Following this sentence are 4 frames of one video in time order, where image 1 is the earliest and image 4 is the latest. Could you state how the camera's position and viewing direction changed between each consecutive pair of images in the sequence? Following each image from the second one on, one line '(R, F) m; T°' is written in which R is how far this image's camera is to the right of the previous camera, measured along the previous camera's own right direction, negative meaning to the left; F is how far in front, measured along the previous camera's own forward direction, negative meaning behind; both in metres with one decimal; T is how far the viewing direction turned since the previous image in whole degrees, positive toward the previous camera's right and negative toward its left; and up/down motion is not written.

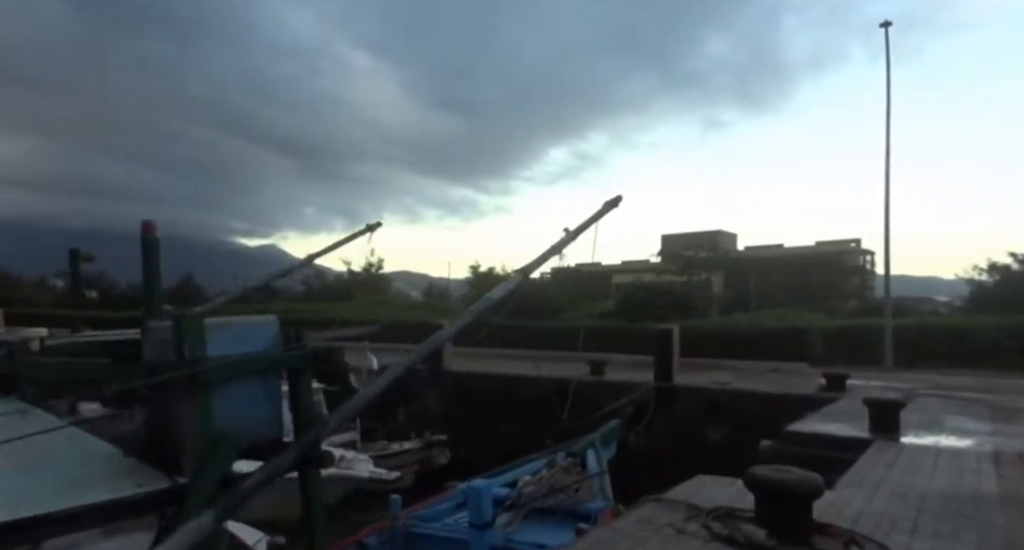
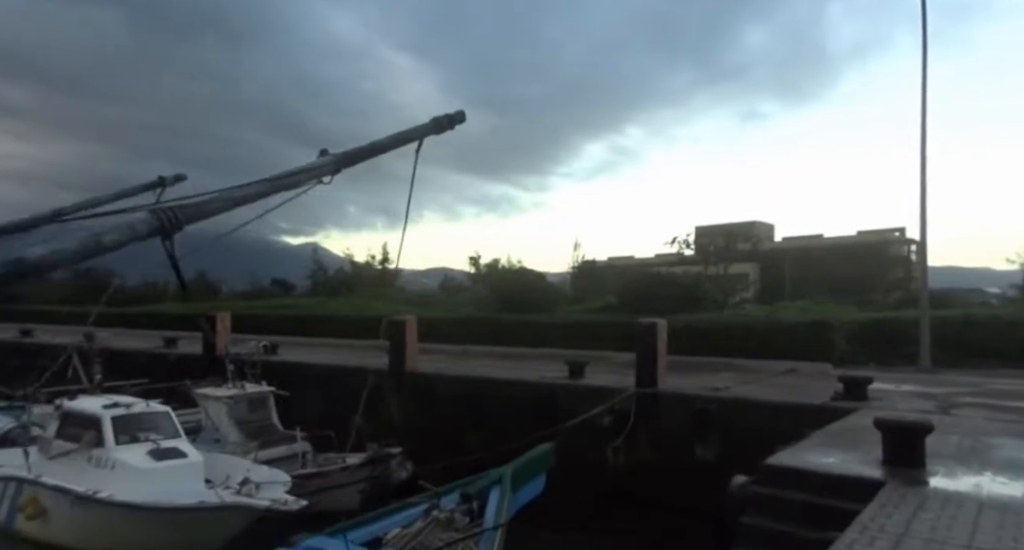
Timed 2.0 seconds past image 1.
(+1.3, +2.2) m; -3°
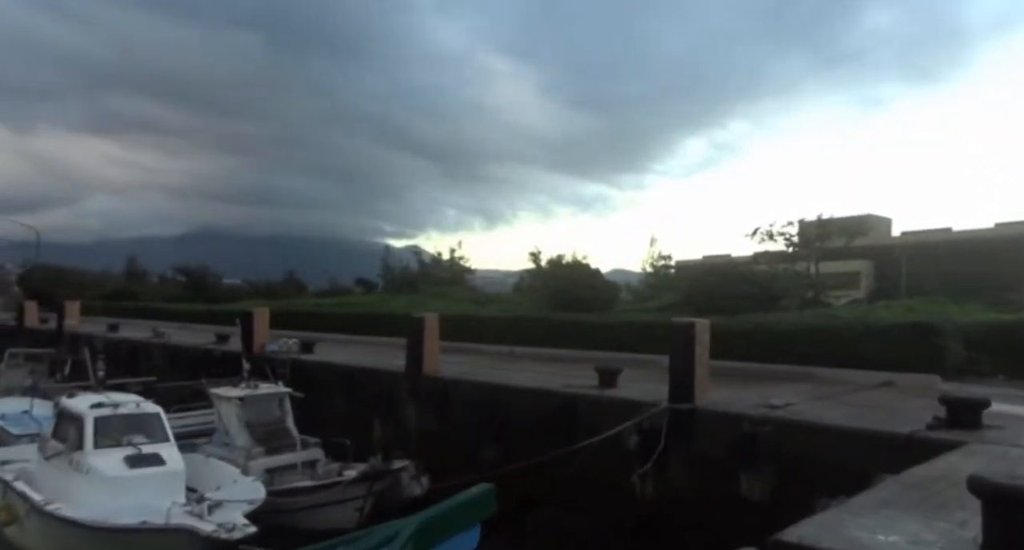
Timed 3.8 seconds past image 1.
(+1.2, +1.9) m; -8°
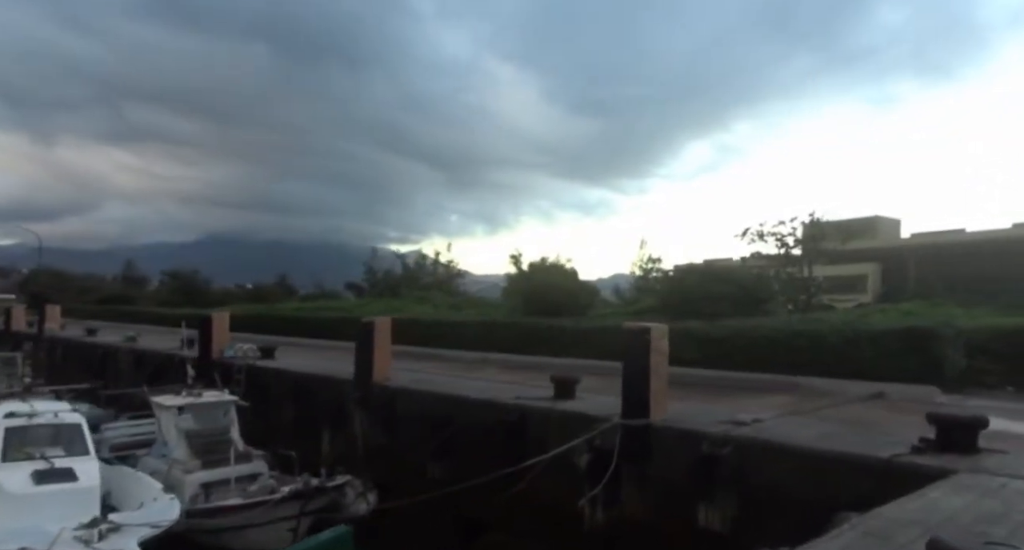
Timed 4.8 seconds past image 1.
(+0.8, +0.9) m; 0°
